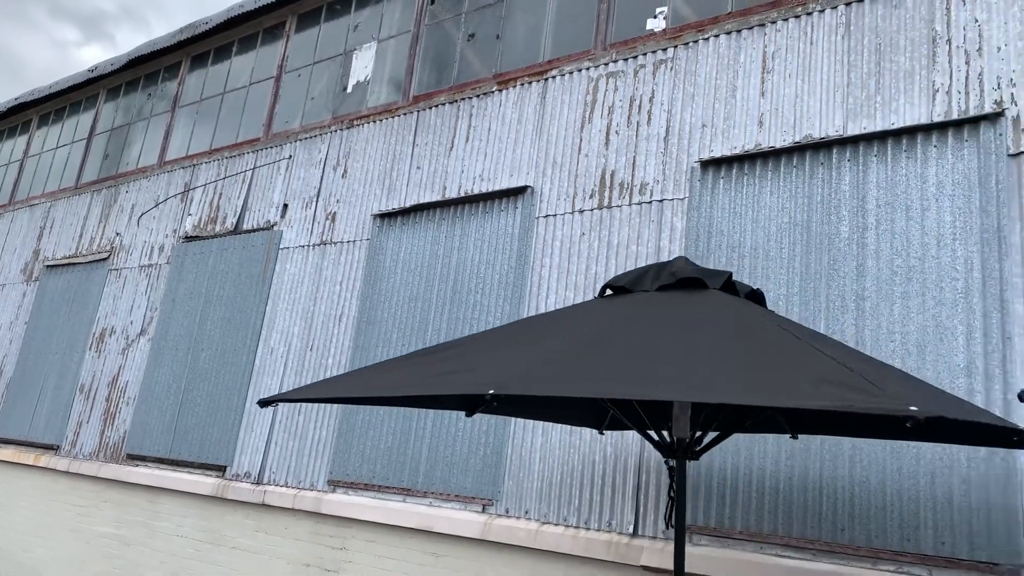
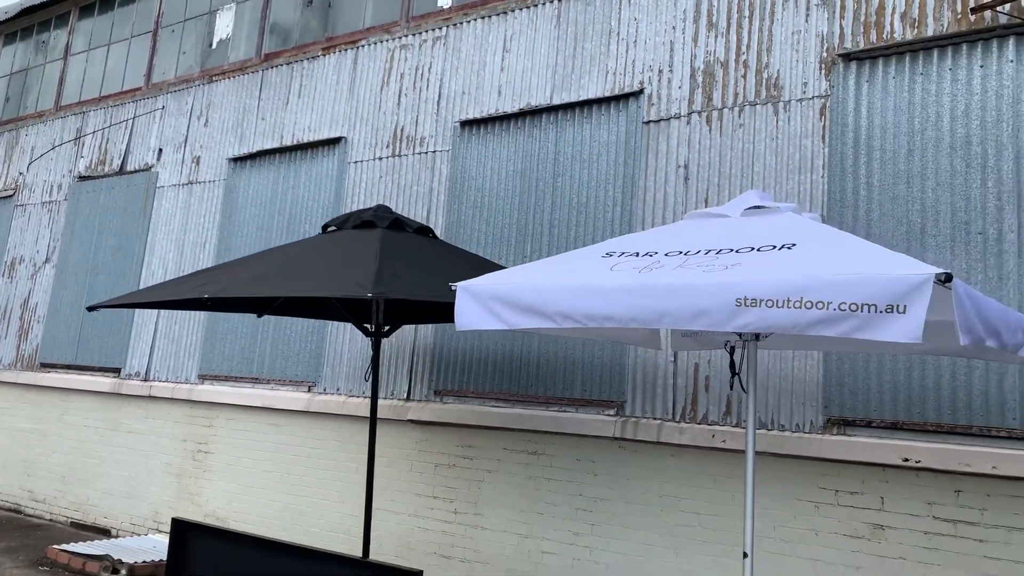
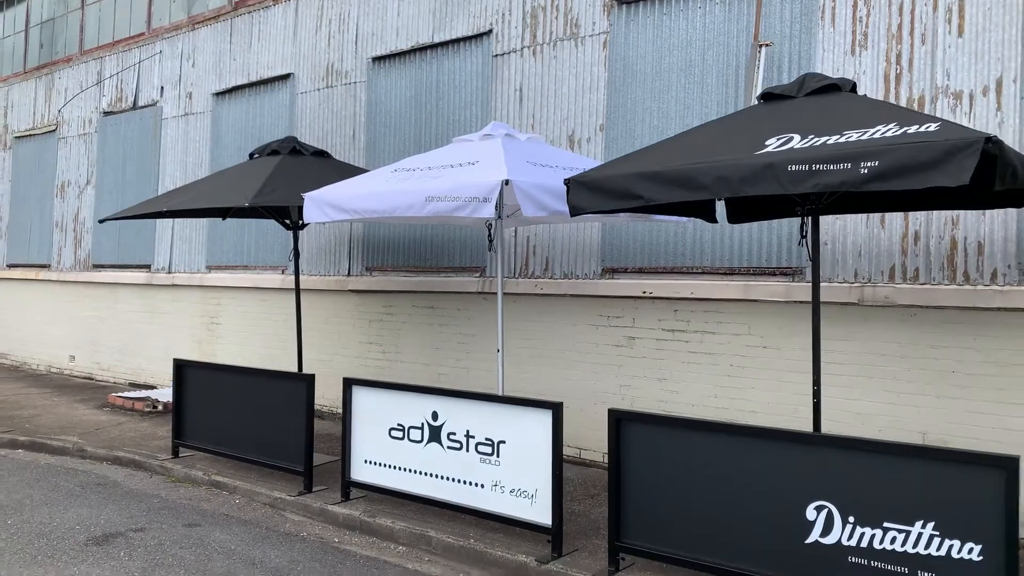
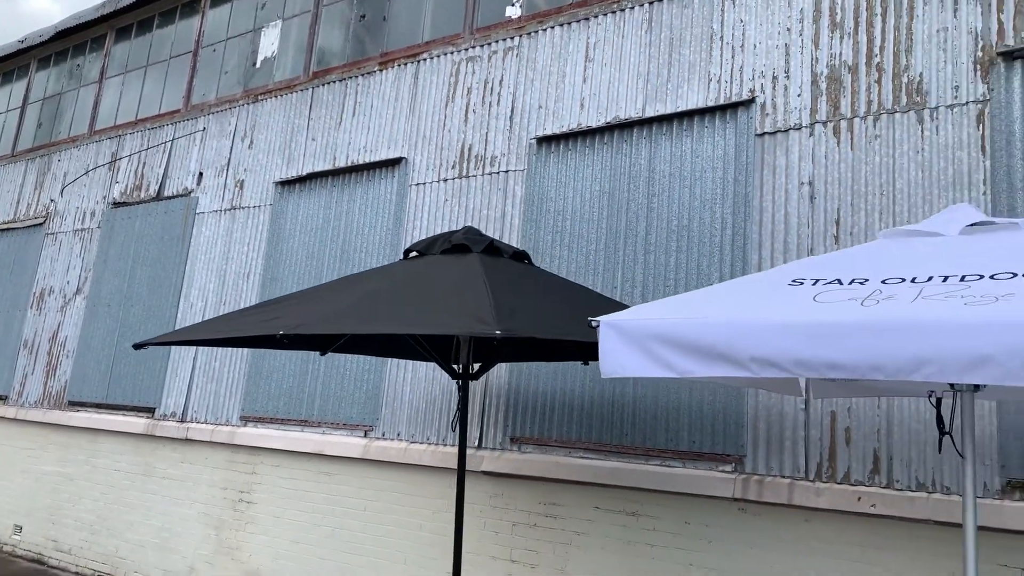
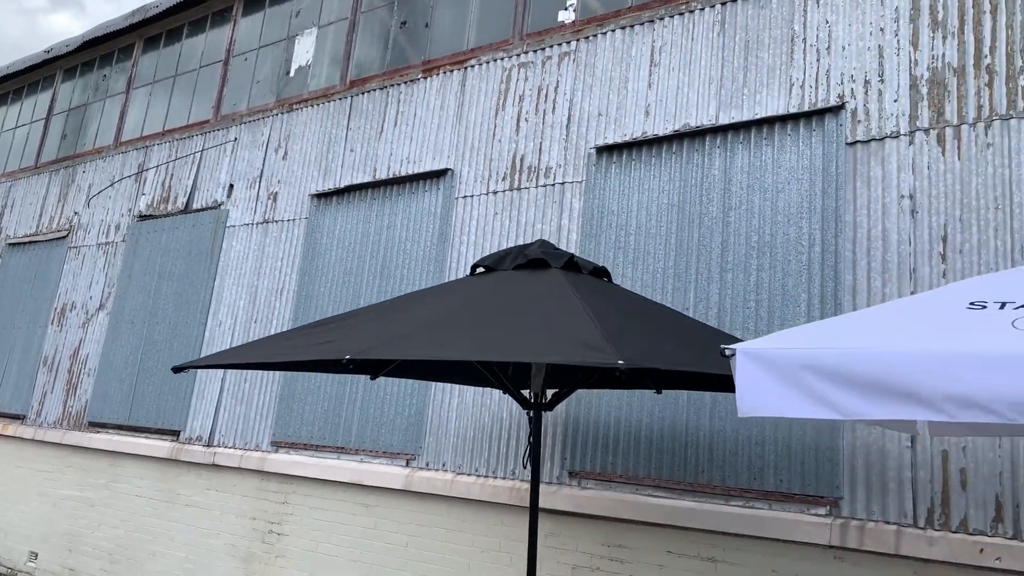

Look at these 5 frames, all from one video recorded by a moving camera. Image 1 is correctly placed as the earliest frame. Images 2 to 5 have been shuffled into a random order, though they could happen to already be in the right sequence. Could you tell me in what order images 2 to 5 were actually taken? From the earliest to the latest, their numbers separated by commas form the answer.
5, 4, 2, 3
